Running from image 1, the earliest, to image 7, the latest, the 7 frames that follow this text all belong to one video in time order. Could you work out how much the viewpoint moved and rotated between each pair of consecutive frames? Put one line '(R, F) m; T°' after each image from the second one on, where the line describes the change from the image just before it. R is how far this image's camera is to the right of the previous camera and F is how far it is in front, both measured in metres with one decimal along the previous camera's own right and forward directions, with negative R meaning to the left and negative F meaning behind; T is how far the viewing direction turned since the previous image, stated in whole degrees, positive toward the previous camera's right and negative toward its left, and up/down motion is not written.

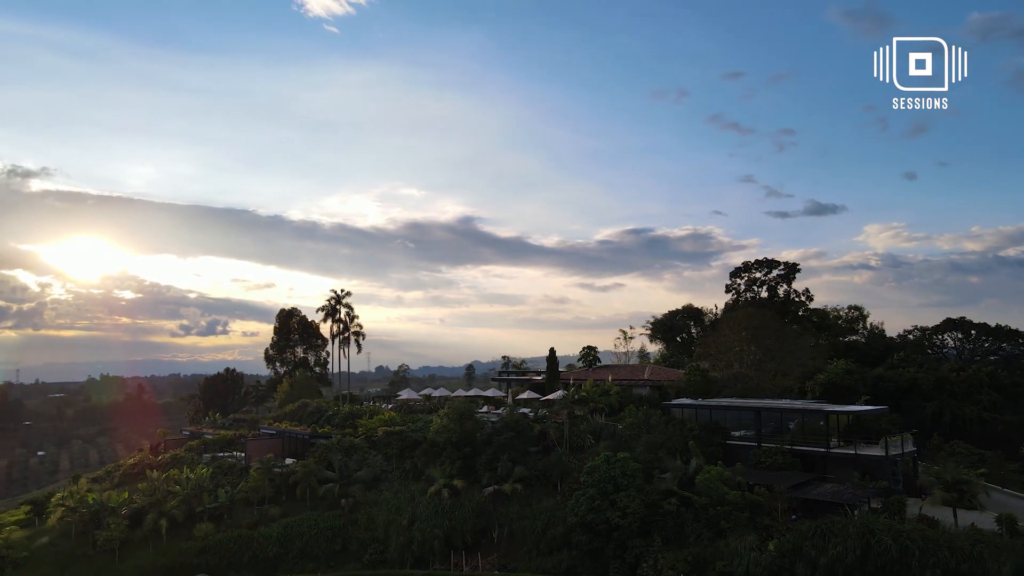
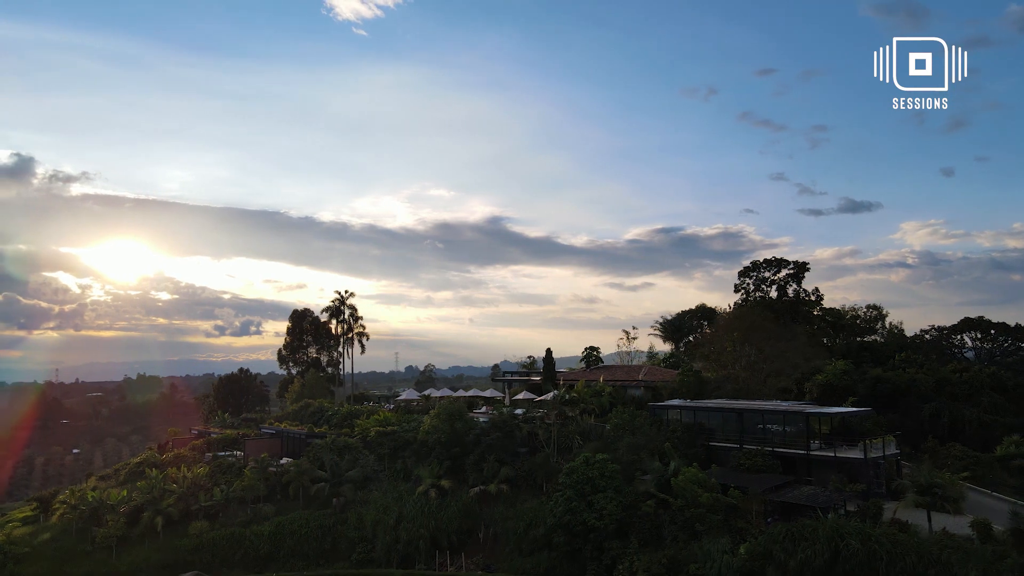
(+1.6, 0.0) m; -2°
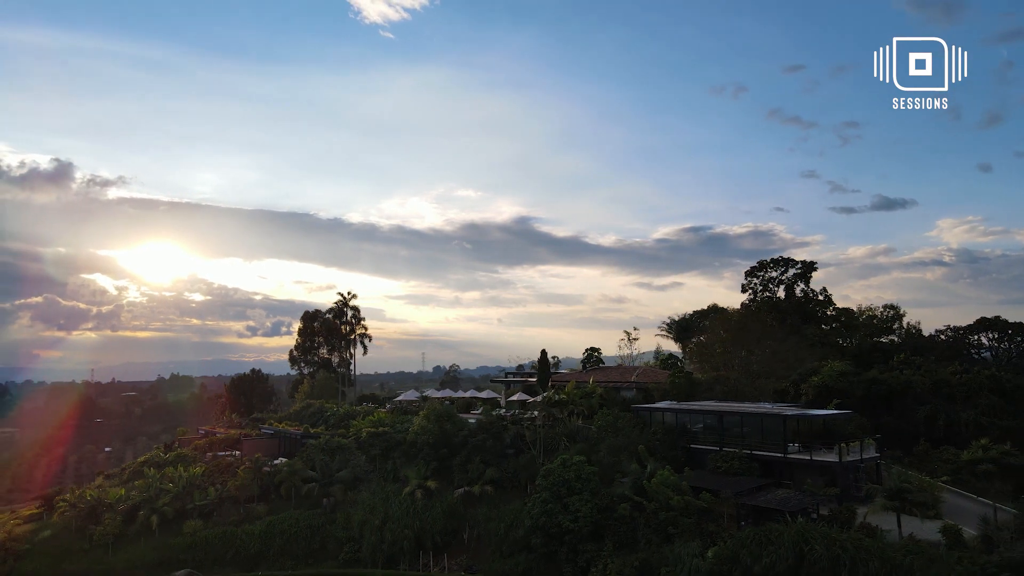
(+1.7, 0.0) m; -2°
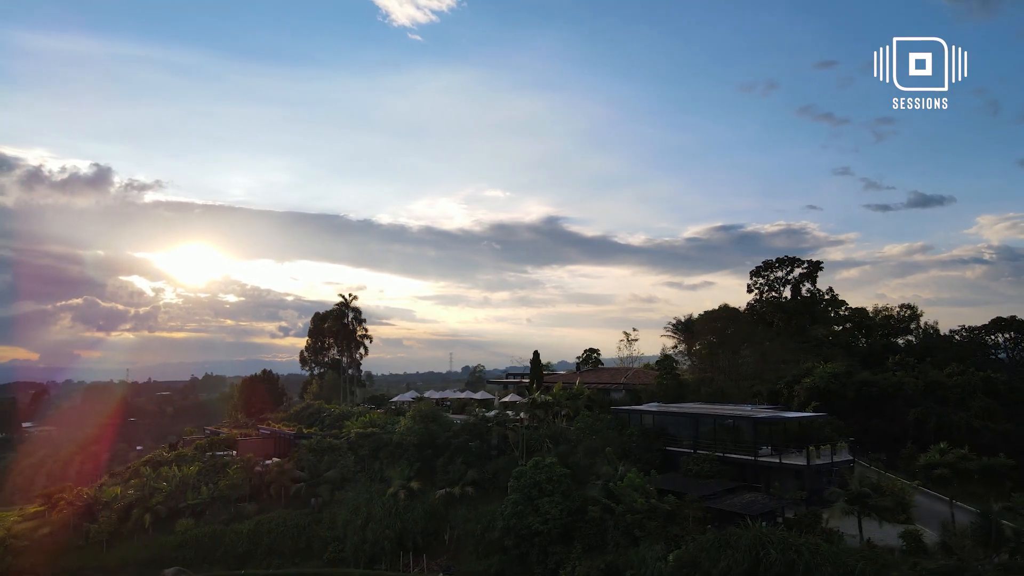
(+1.9, -0.1) m; -2°
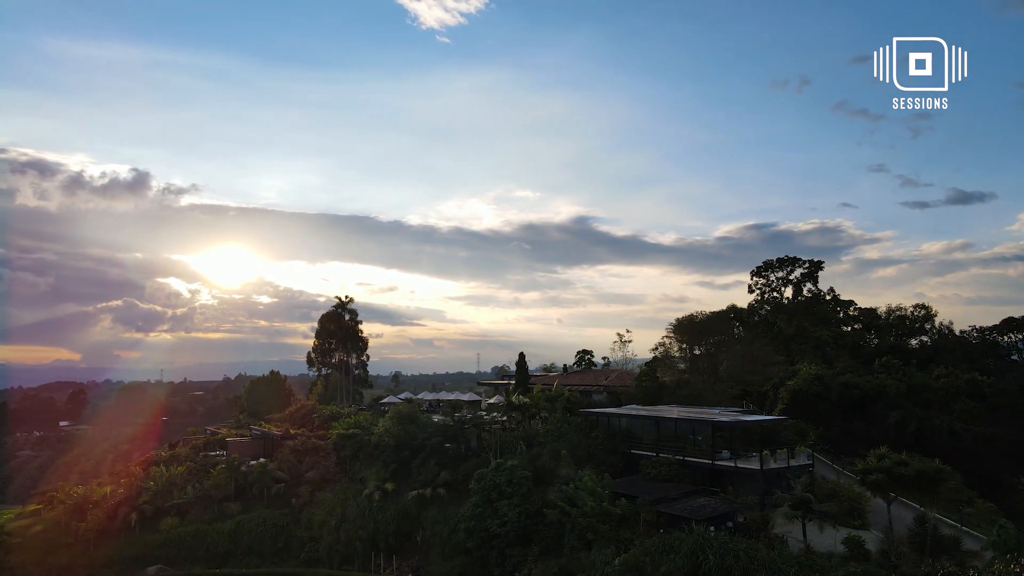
(+2.3, -0.1) m; -2°
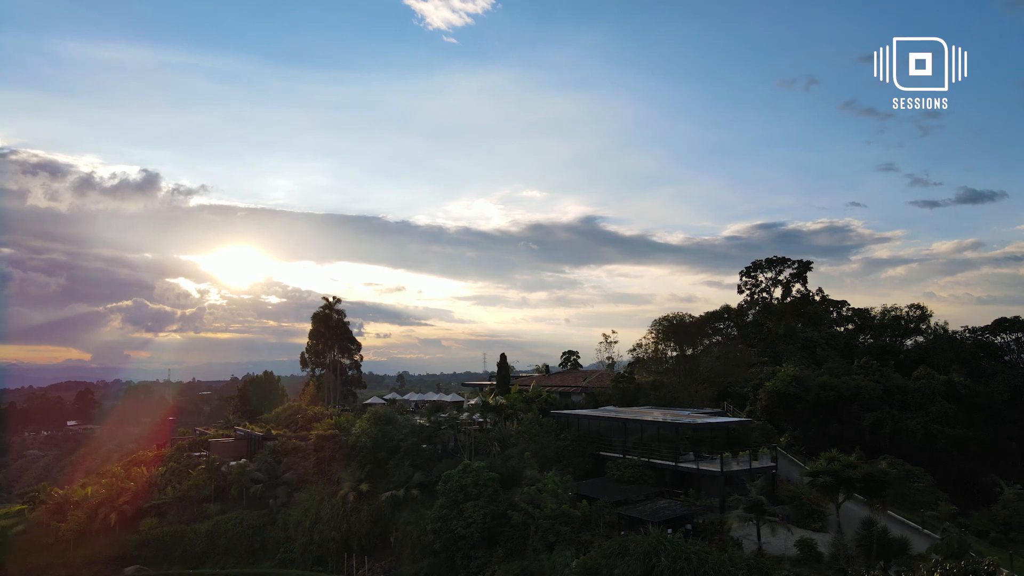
(+1.3, 0.0) m; 0°
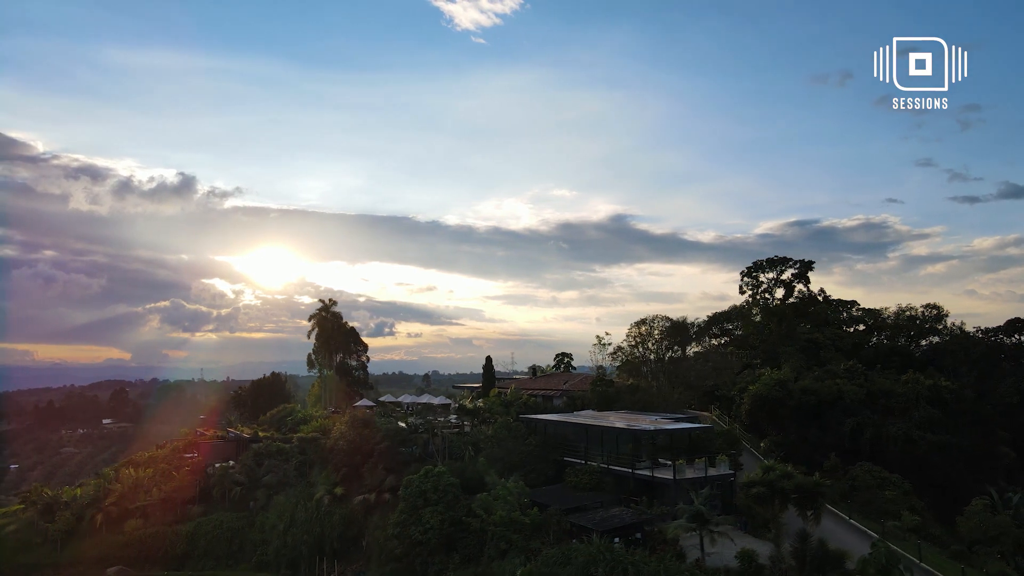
(+2.3, +0.1) m; -2°
